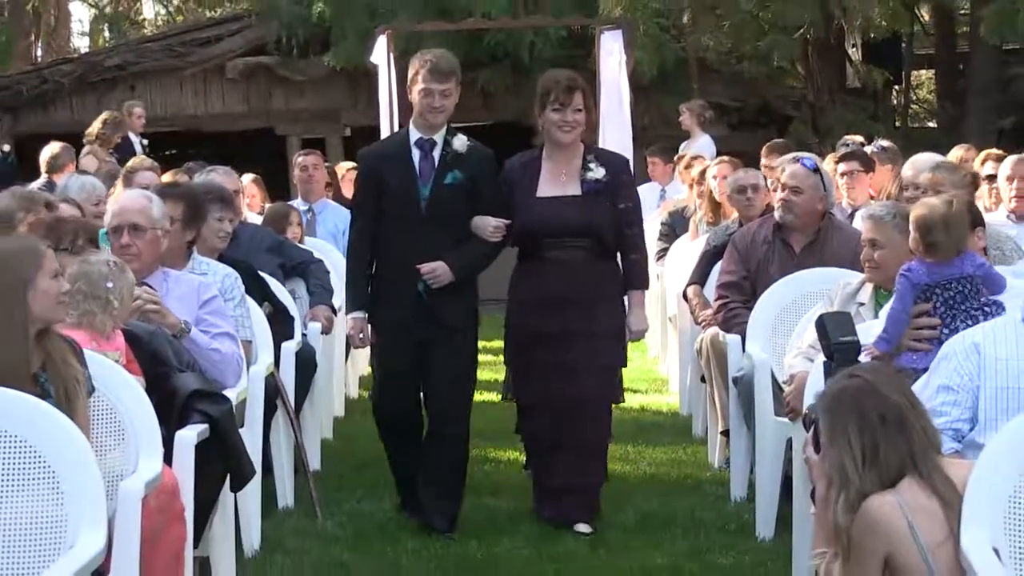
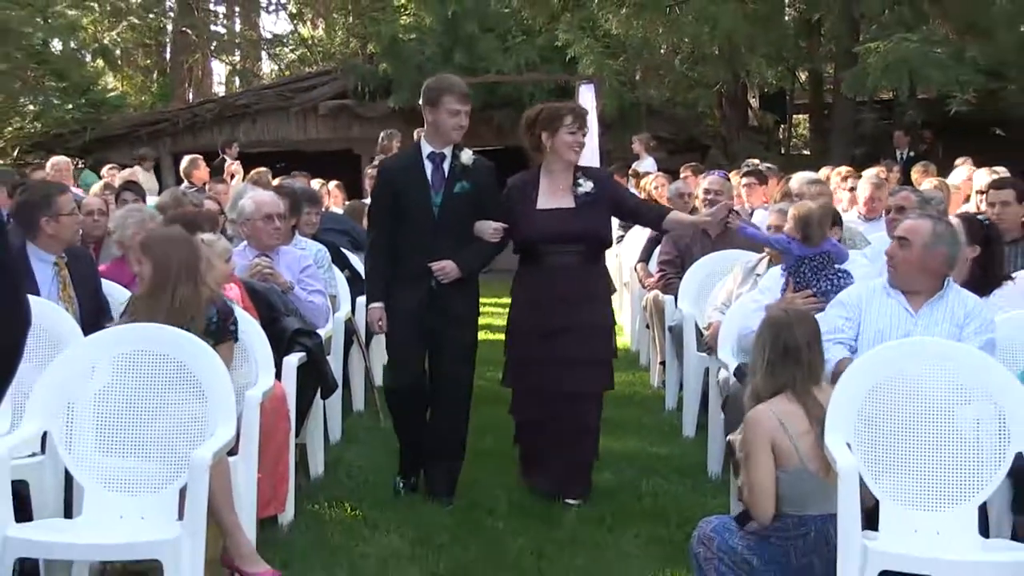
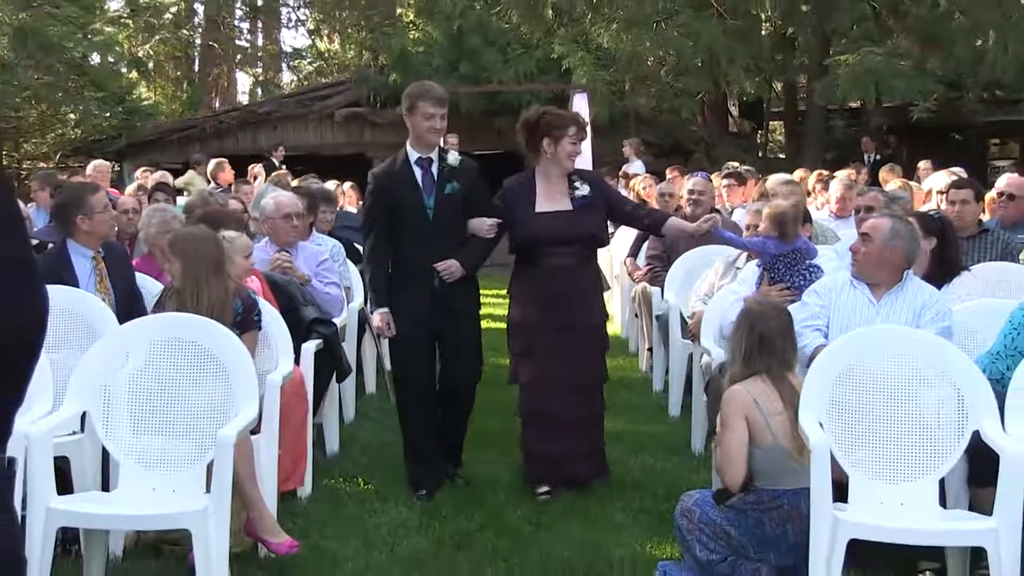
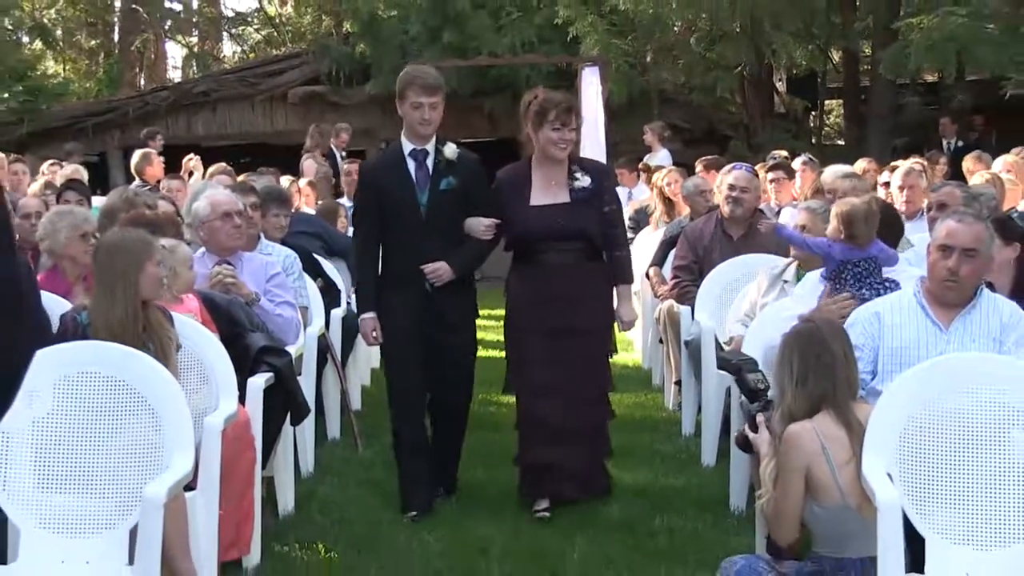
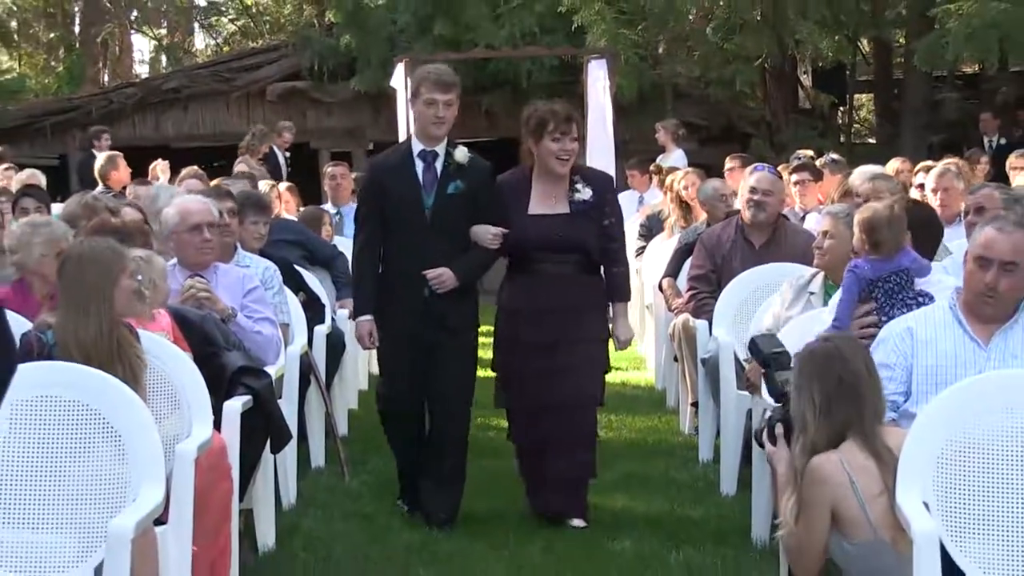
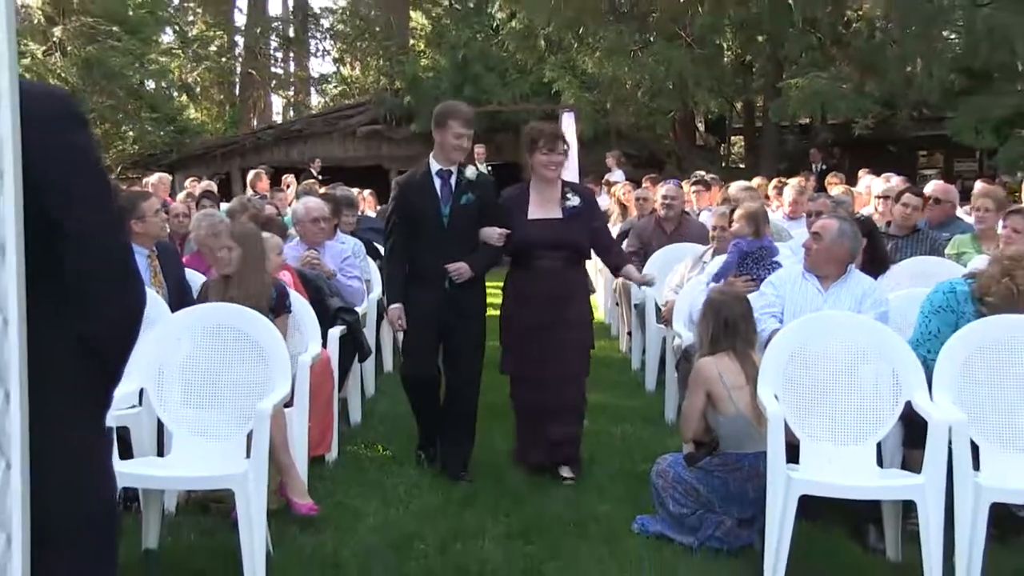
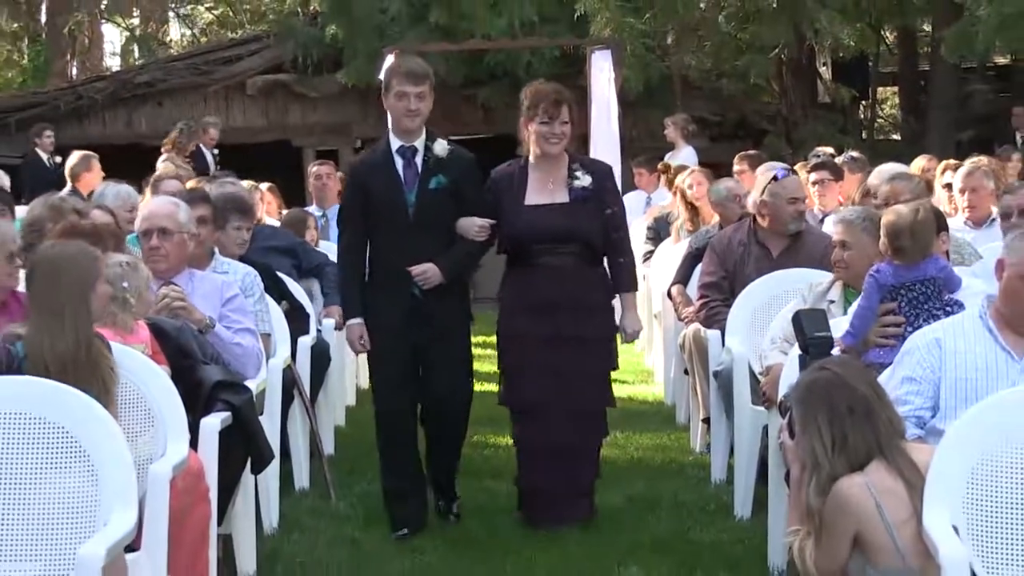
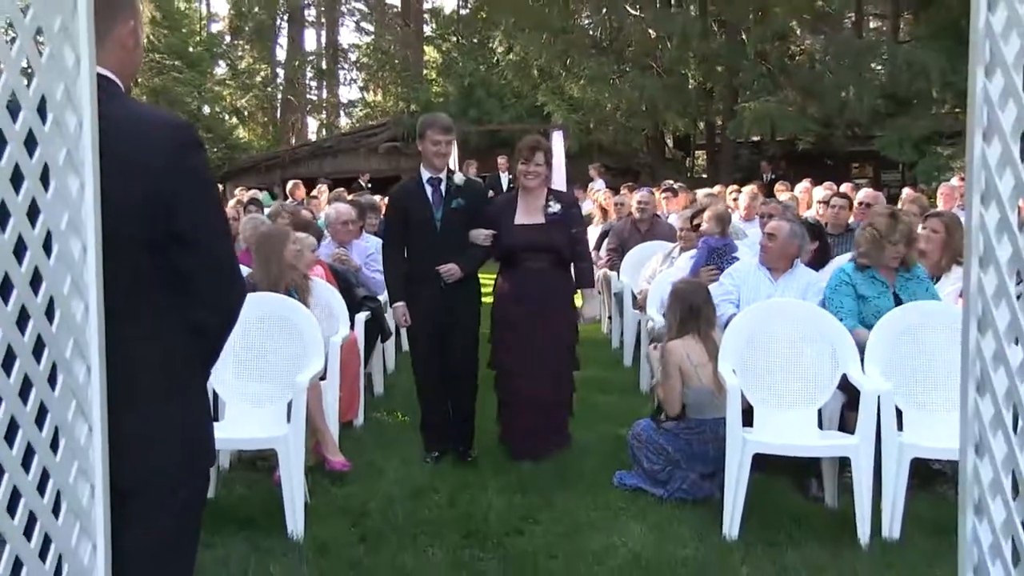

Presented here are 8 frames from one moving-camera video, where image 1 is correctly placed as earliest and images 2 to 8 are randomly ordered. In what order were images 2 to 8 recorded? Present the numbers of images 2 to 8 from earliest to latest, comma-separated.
7, 5, 4, 2, 3, 6, 8
